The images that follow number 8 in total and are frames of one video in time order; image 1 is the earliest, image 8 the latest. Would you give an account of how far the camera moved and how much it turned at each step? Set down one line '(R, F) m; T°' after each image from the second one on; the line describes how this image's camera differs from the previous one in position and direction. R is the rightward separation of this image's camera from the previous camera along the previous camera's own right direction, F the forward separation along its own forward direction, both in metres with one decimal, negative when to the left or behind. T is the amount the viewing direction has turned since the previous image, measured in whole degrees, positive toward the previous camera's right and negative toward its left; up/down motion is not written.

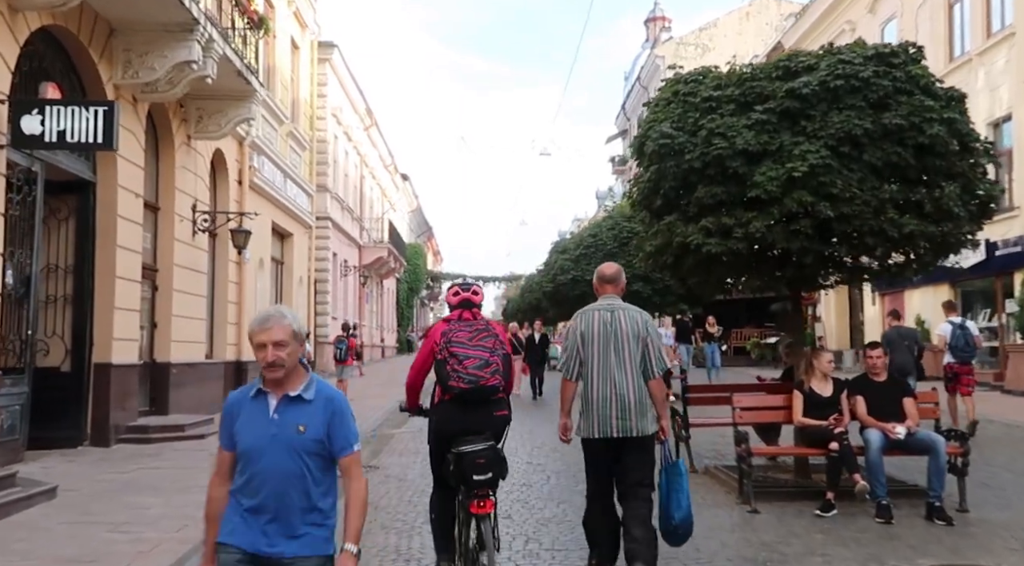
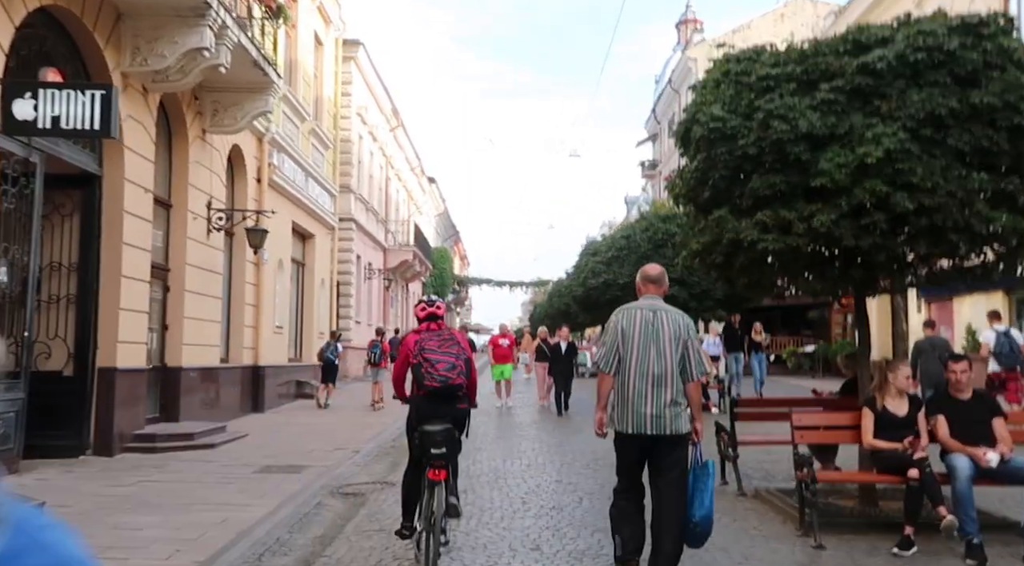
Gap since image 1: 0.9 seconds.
(0.0, +0.8) m; -2°
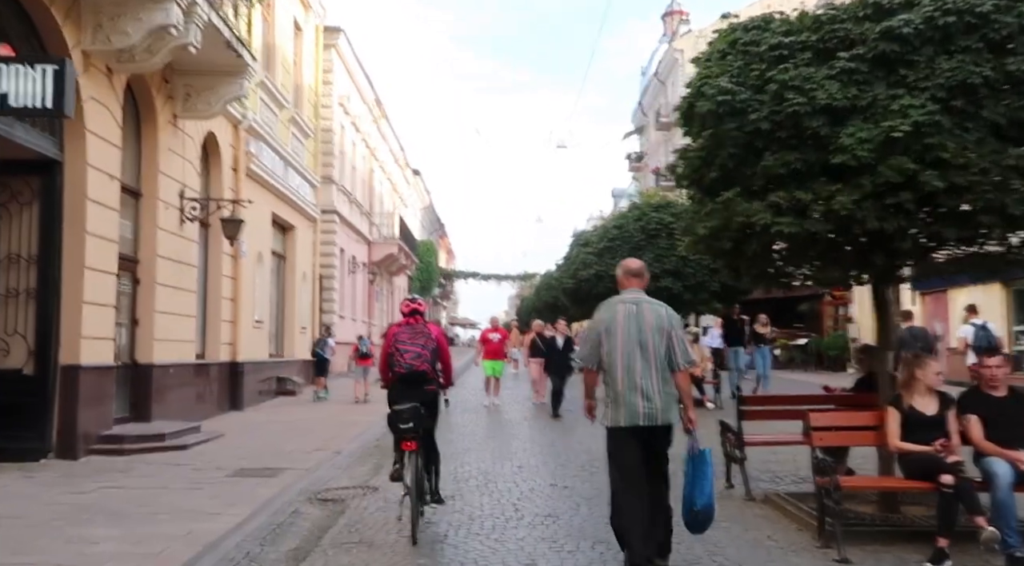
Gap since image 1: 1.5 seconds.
(0.0, +0.6) m; +1°
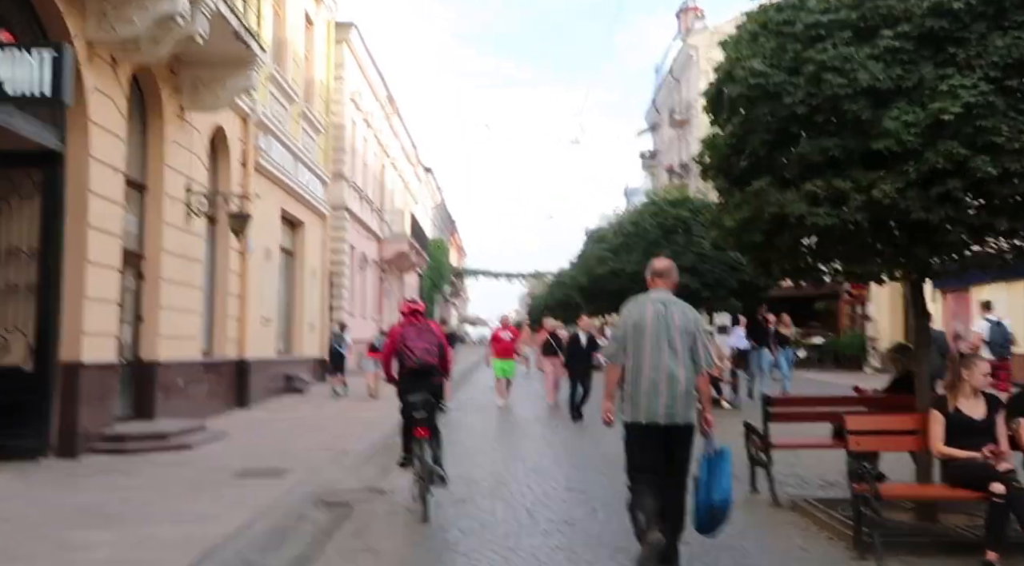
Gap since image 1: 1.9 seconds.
(0.0, +0.4) m; -1°
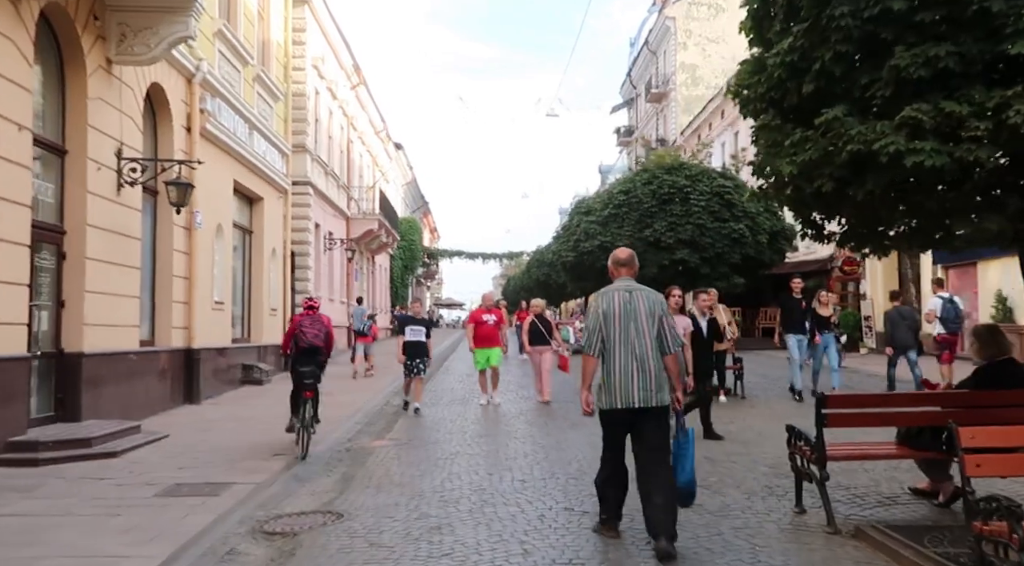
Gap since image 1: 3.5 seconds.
(-0.1, +1.5) m; +2°
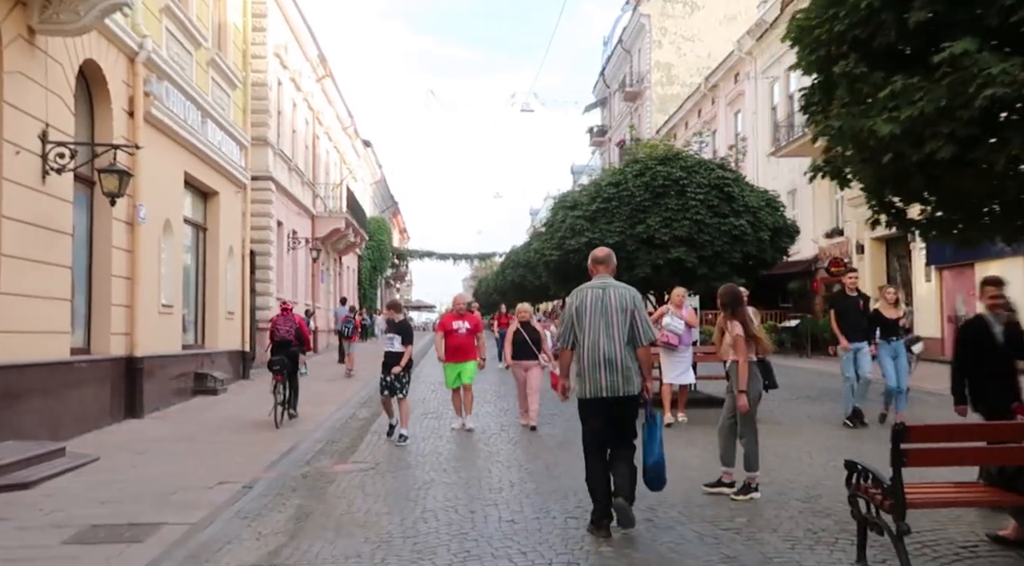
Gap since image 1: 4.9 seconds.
(-0.1, +1.3) m; +2°
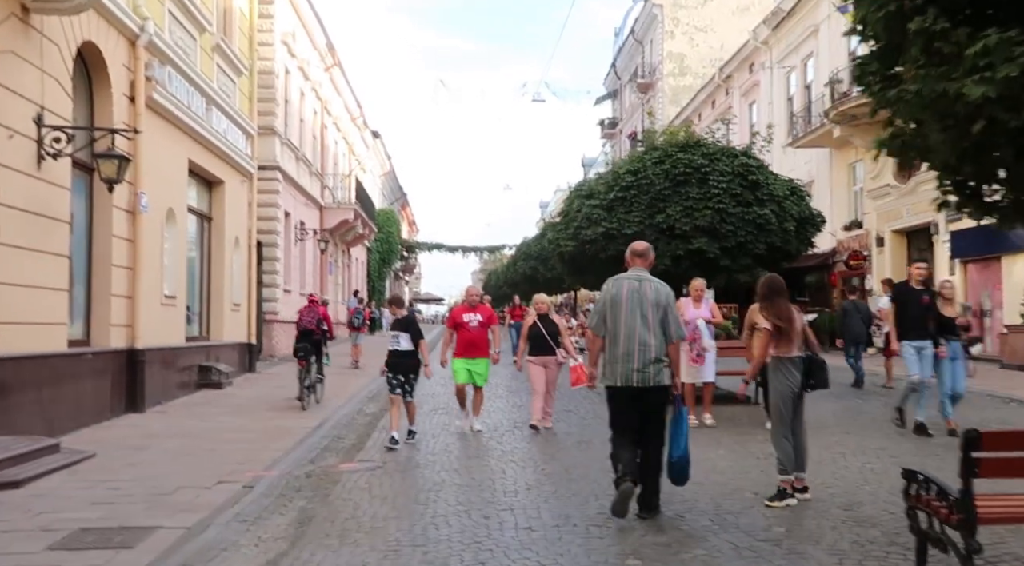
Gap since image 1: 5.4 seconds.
(-0.1, +0.5) m; -1°
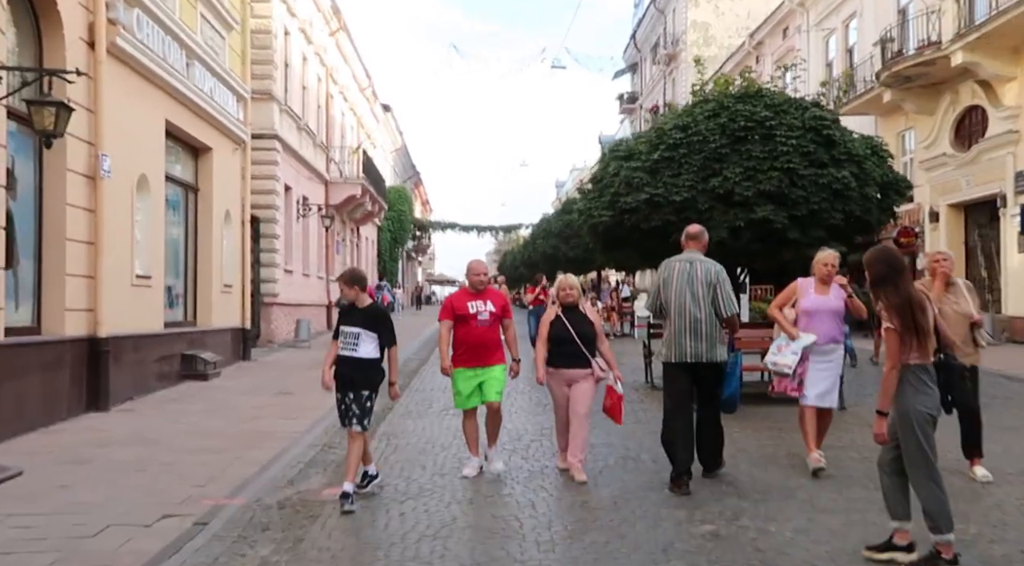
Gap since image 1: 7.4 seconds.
(-0.1, +1.9) m; -1°
